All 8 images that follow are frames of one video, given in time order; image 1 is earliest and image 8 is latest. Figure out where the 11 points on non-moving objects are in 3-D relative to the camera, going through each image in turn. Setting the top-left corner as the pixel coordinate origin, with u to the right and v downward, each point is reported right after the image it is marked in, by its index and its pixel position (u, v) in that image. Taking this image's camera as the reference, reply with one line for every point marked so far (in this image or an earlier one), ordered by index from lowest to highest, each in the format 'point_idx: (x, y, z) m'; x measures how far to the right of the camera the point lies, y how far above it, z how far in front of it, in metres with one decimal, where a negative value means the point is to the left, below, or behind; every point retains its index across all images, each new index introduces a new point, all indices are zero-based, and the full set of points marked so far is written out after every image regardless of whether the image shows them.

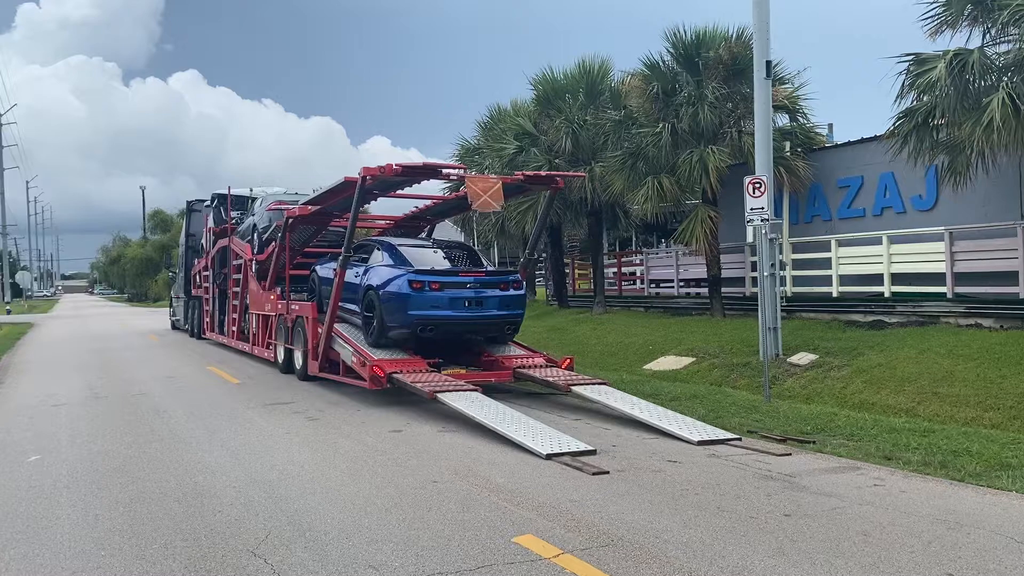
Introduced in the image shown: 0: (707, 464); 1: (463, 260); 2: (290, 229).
0: (+1.5, -1.4, +7.2) m
1: (-0.7, +0.4, +13.1) m
2: (-3.7, +1.0, +15.2) m
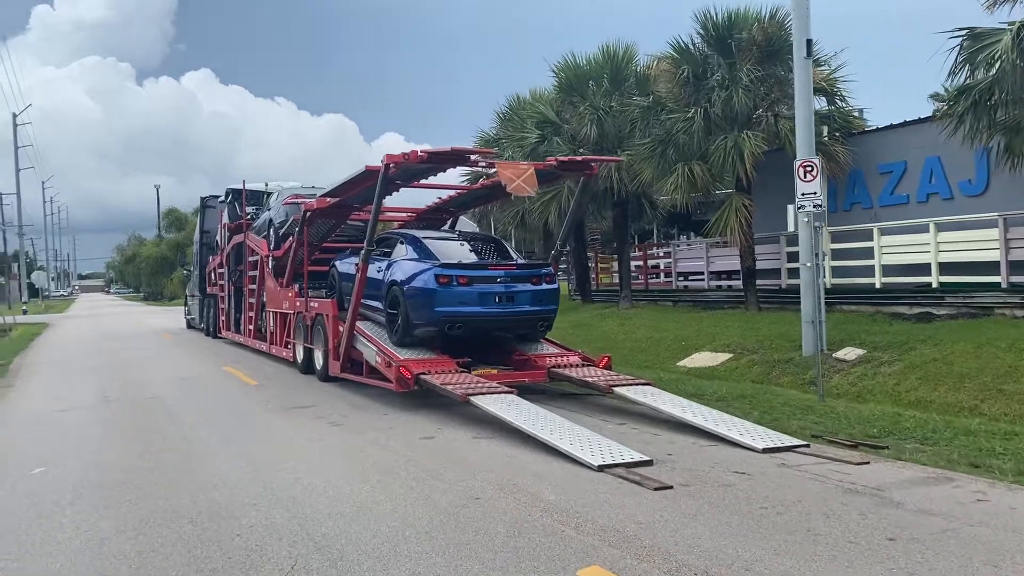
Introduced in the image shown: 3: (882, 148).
0: (+1.9, -1.3, +6.4) m
1: (-0.3, +0.5, +12.3) m
2: (-3.3, +1.0, +14.5) m
3: (+7.0, +2.7, +17.3) m
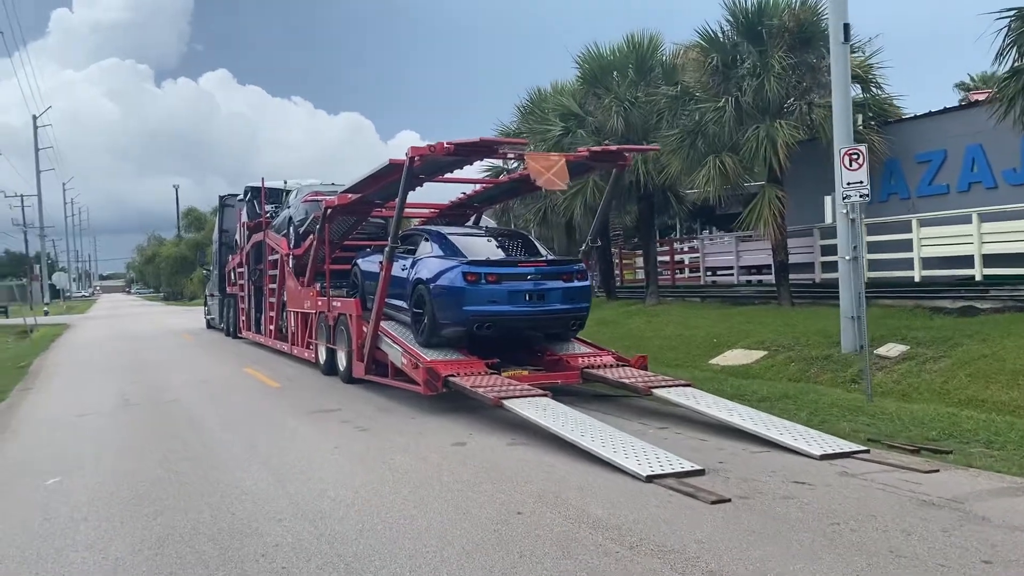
0: (+2.2, -1.3, +5.9) m
1: (+0.1, +0.5, +11.9) m
2: (-2.9, +1.0, +14.1) m
3: (+7.5, +2.8, +16.7) m
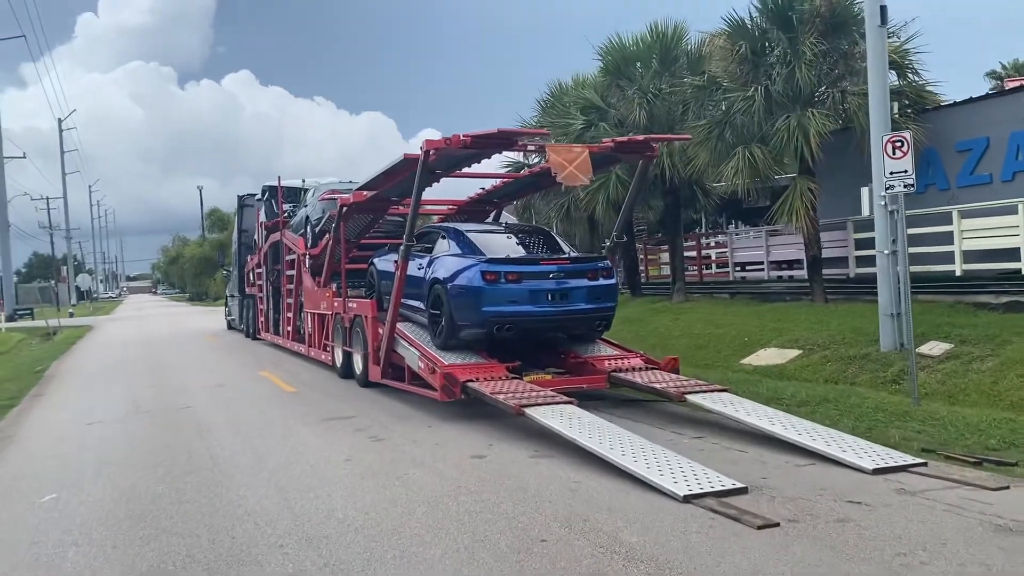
0: (+2.3, -1.3, +5.3) m
1: (+0.4, +0.5, +11.3) m
2: (-2.5, +1.0, +13.6) m
3: (+7.8, +2.9, +16.0) m
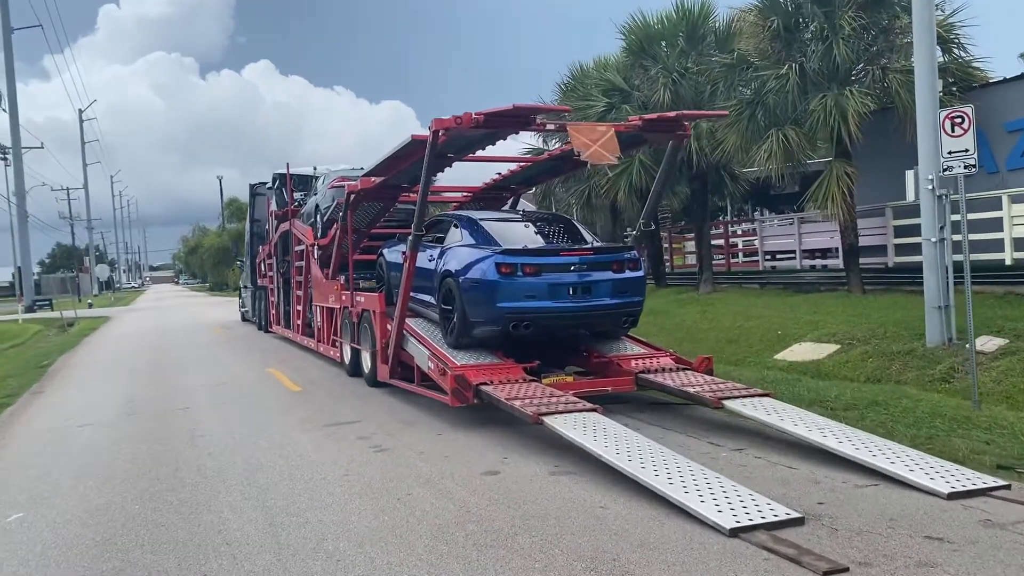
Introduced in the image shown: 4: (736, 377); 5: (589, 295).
0: (+2.4, -1.3, +4.5) m
1: (+0.6, +0.6, +10.5) m
2: (-2.3, +1.1, +12.9) m
3: (+8.1, +3.0, +15.0) m
4: (+2.9, -1.2, +12.1) m
5: (+0.8, -0.1, +9.1) m
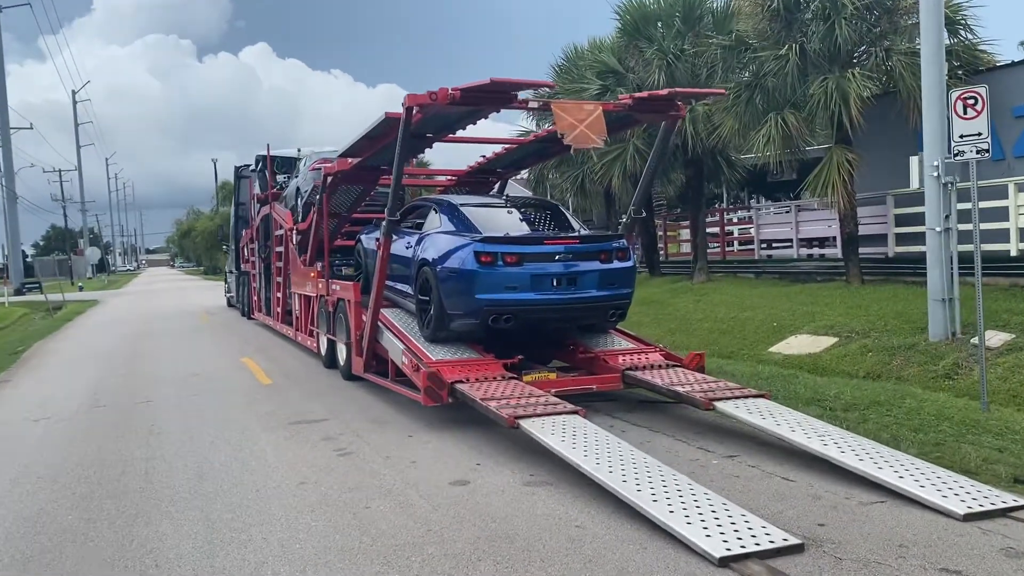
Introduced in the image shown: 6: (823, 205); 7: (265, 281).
0: (+2.2, -1.3, +3.9) m
1: (+0.4, +0.7, +9.9) m
2: (-2.5, +1.3, +12.2) m
3: (+7.9, +3.2, +14.4) m
4: (+2.7, -1.0, +11.6) m
5: (+0.6, 0.0, +8.5) m
6: (+5.5, +1.5, +16.3) m
7: (-5.3, +0.1, +19.6) m
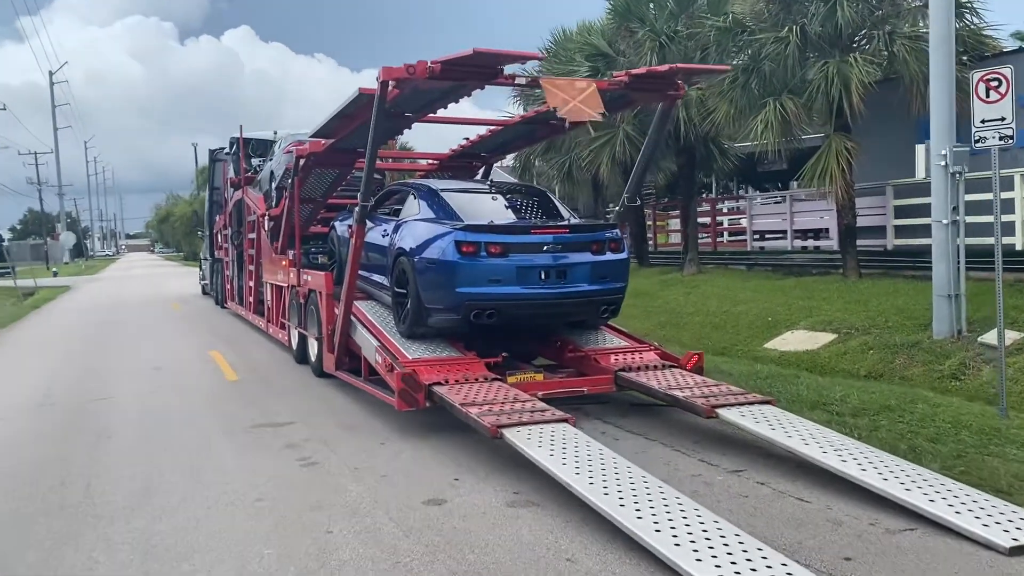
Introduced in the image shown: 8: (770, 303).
0: (+2.1, -1.3, +3.3) m
1: (+0.2, +0.8, +9.2) m
2: (-2.7, +1.4, +11.5) m
3: (+7.7, +3.2, +13.8) m
4: (+2.5, -1.0, +10.9) m
5: (+0.4, +0.1, +7.8) m
6: (+5.3, +1.6, +15.7) m
7: (-5.6, +0.4, +18.8) m
8: (+4.2, -0.2, +14.8) m
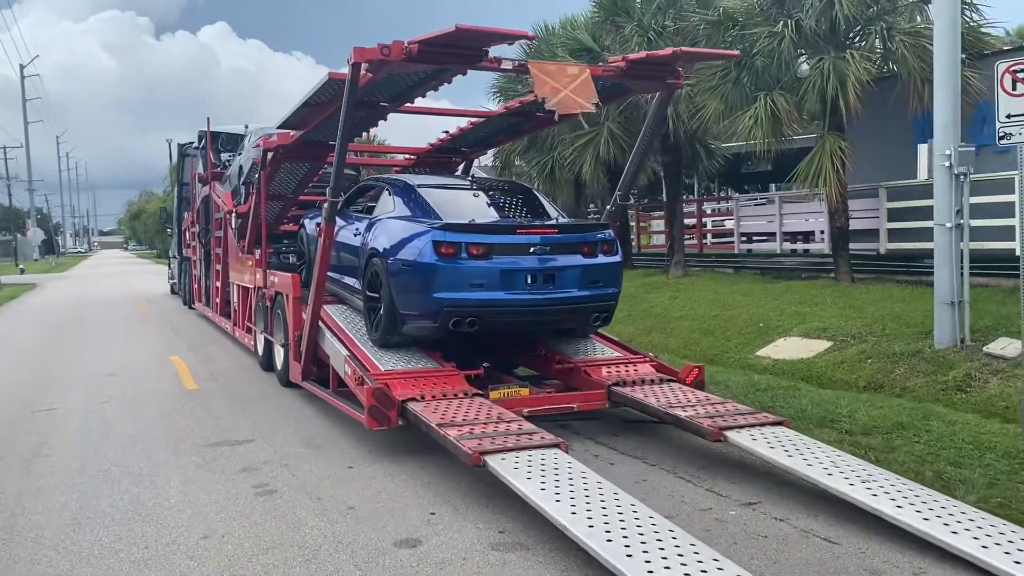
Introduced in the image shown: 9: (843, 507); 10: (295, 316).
0: (+2.1, -1.3, +2.7) m
1: (+0.1, +0.8, +8.5) m
2: (-2.9, +1.4, +10.7) m
3: (+7.5, +3.1, +13.3) m
4: (+2.3, -1.0, +10.3) m
5: (+0.3, 0.0, +7.2) m
6: (+5.0, +1.5, +15.1) m
7: (-6.0, +0.4, +17.9) m
8: (+3.9, -0.3, +14.2) m
9: (+1.8, -1.2, +4.9) m
10: (-2.1, -0.3, +9.0) m
